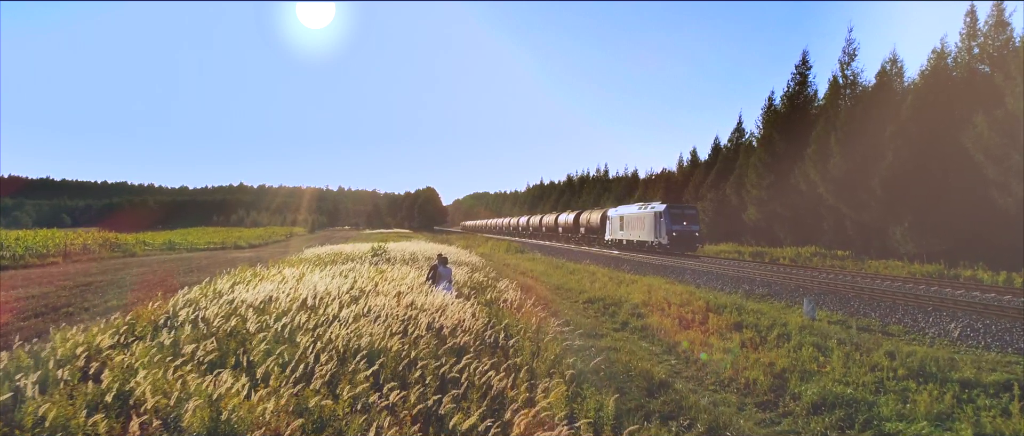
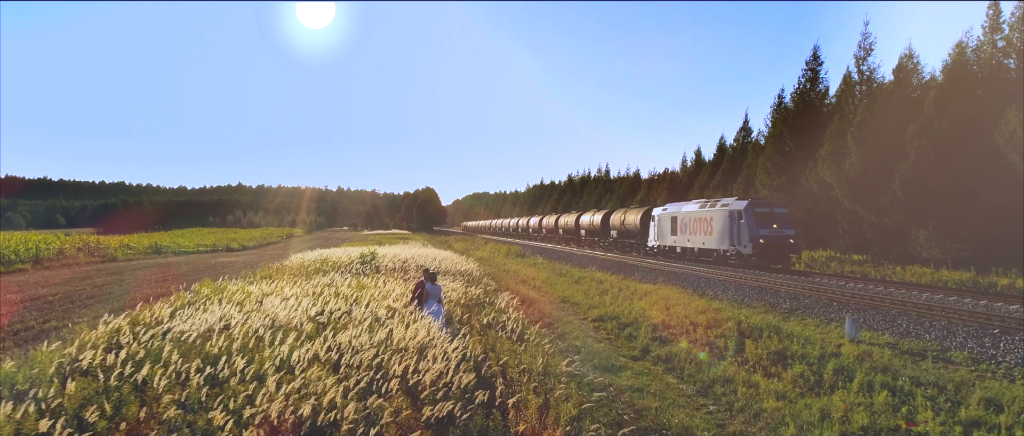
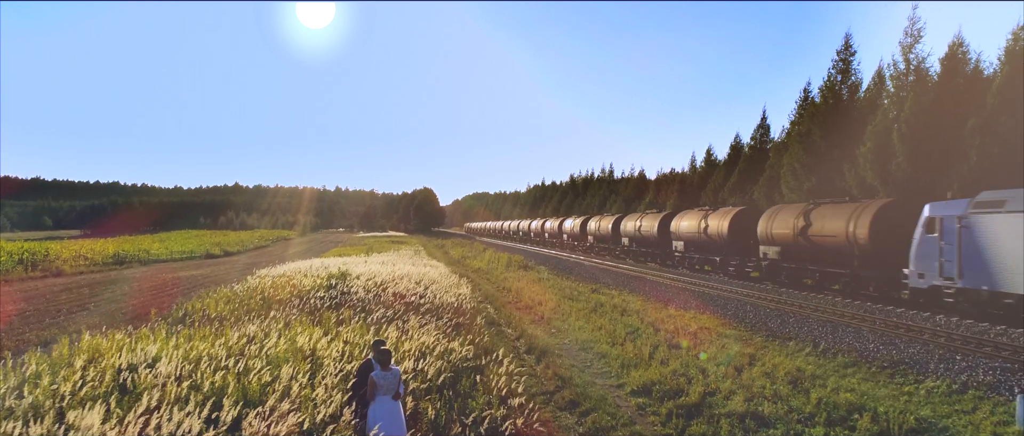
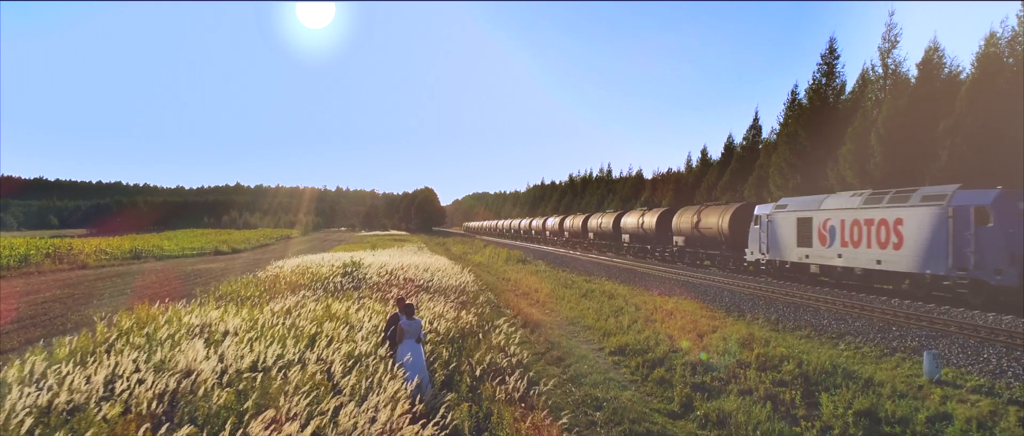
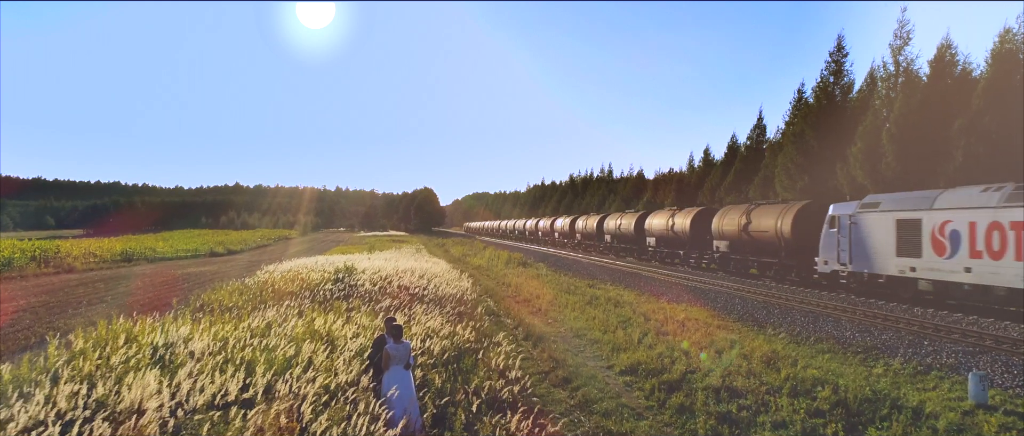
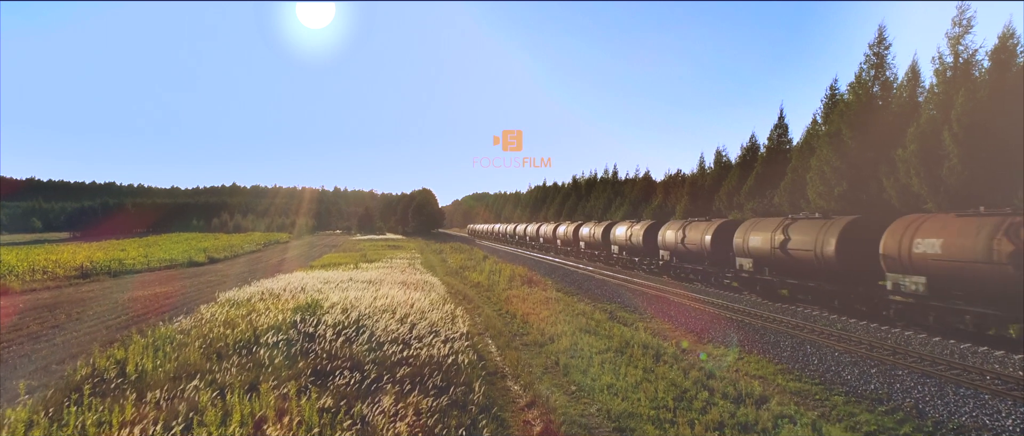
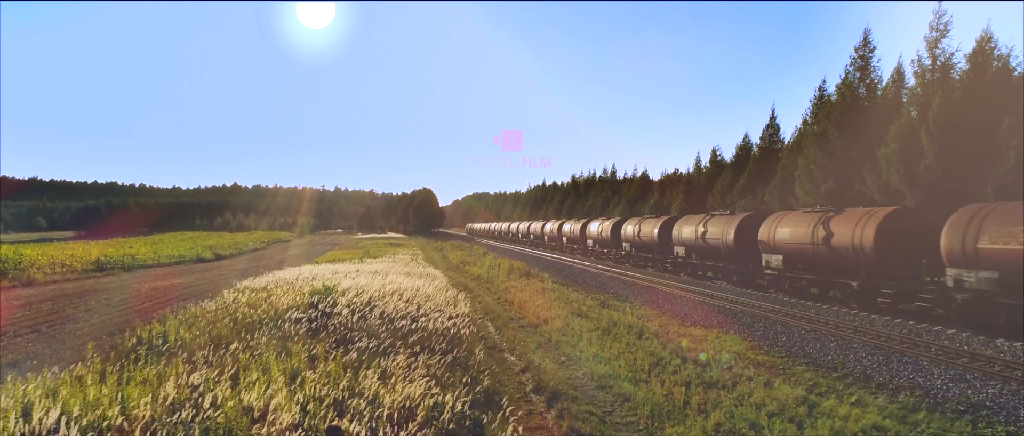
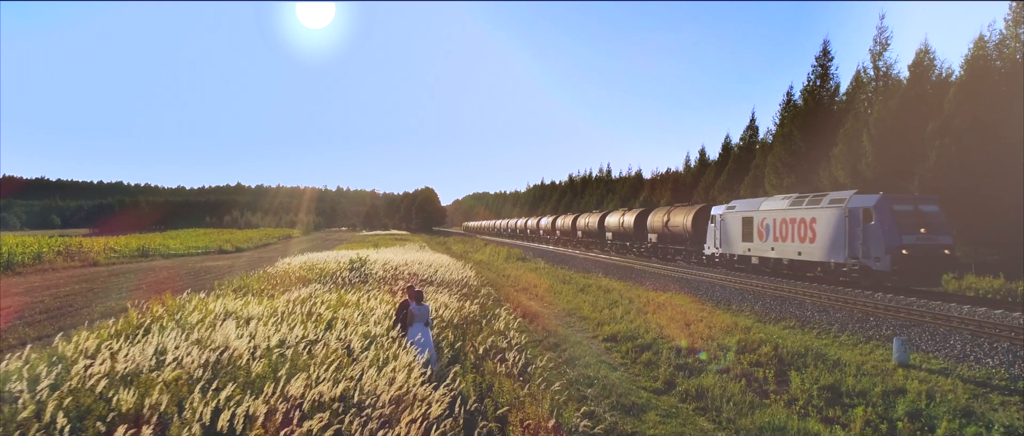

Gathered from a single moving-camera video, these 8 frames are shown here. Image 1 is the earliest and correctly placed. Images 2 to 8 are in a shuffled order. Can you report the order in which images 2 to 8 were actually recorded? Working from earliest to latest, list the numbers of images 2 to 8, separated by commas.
2, 8, 4, 5, 3, 7, 6
